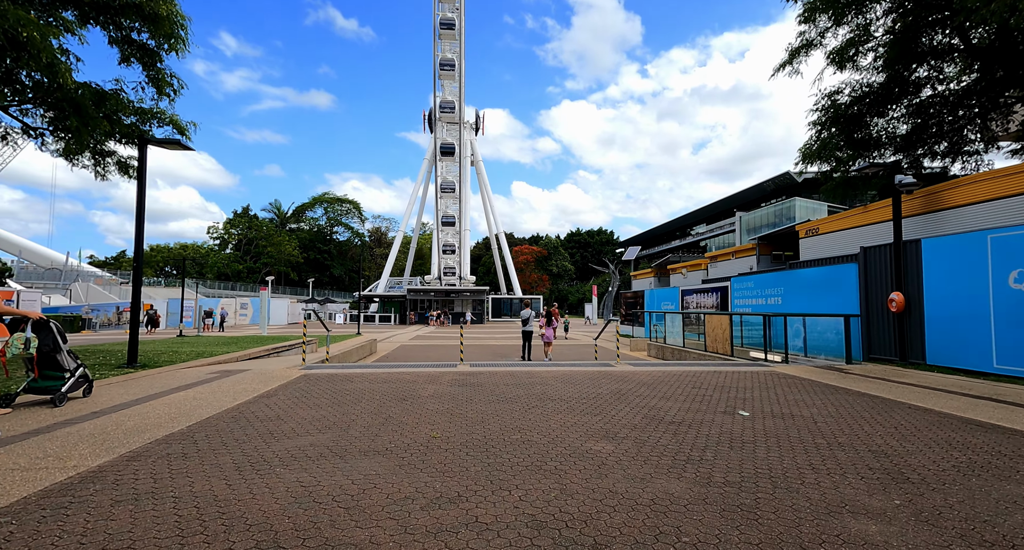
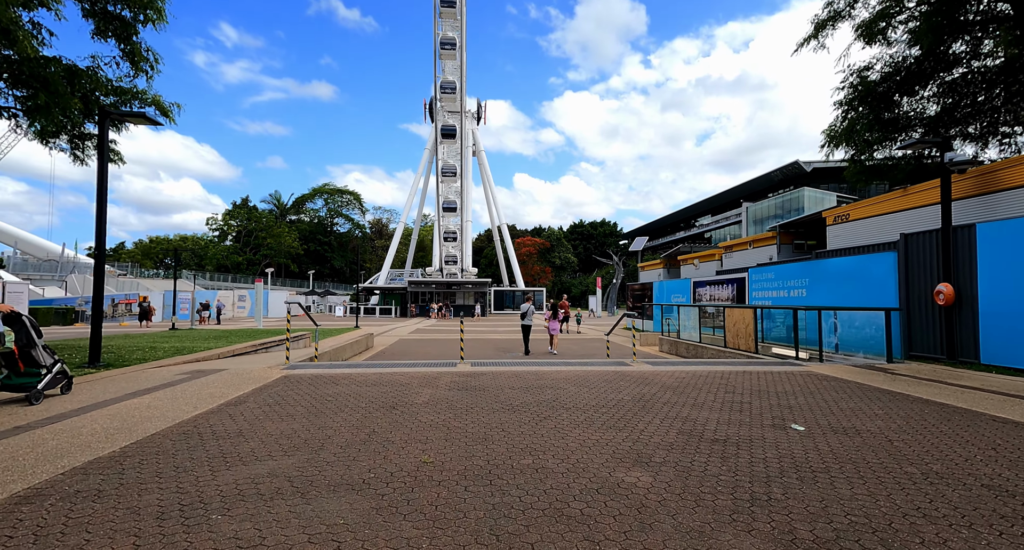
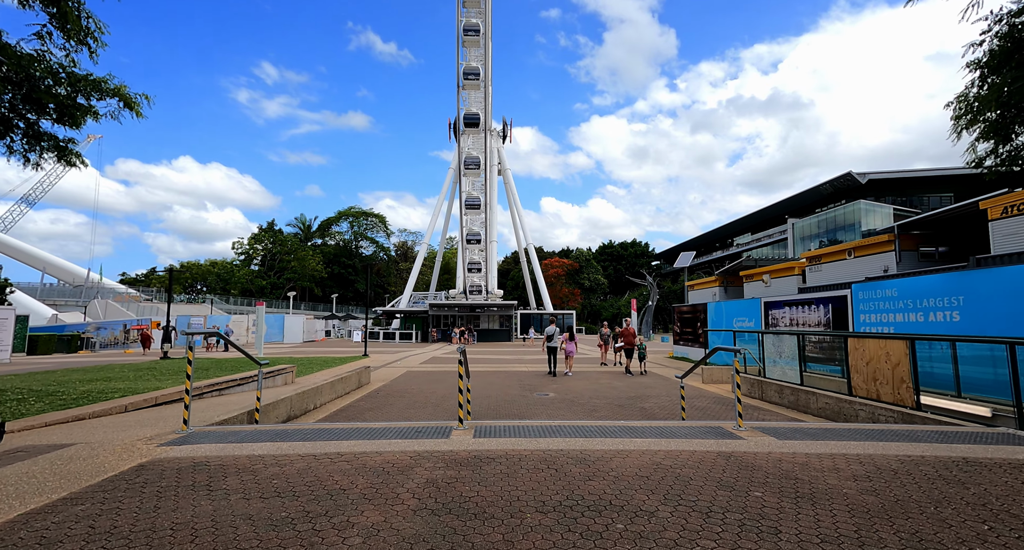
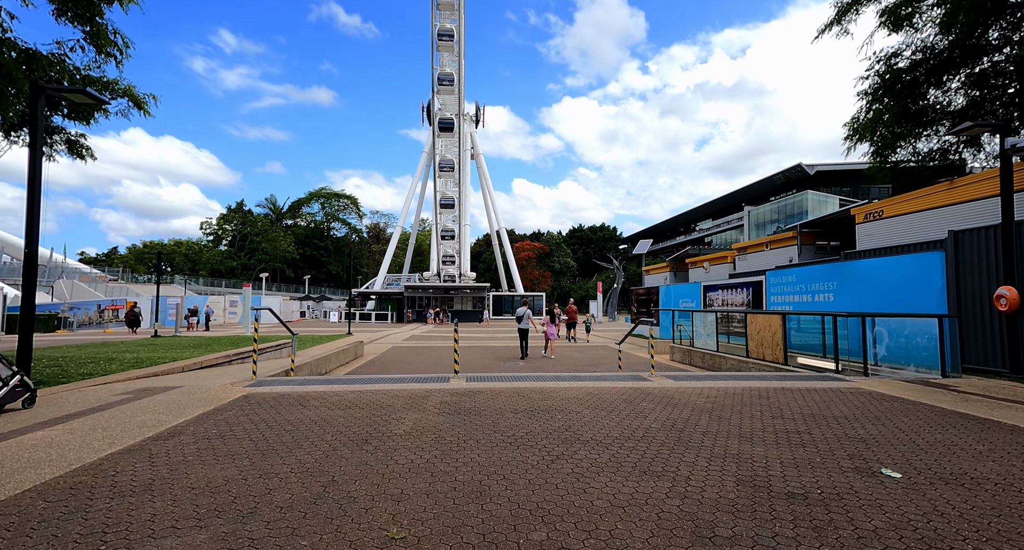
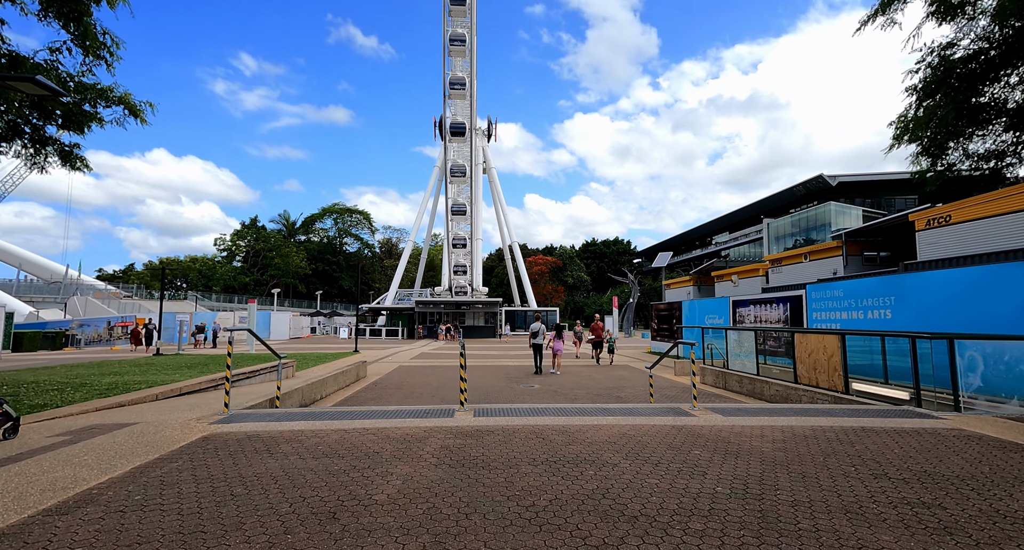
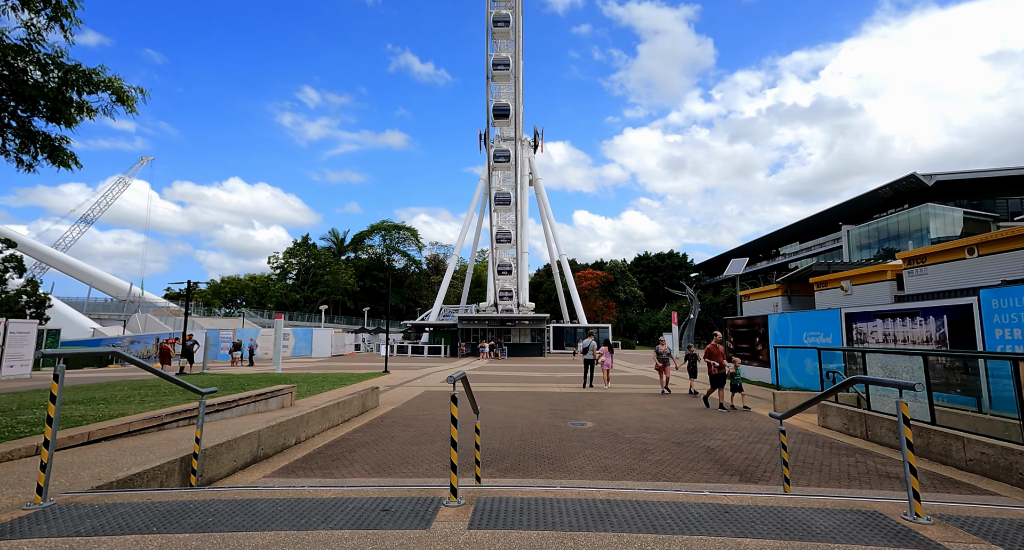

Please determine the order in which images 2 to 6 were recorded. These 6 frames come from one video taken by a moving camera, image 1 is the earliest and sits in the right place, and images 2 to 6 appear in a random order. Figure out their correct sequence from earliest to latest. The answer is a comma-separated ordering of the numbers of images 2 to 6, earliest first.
2, 4, 5, 3, 6
